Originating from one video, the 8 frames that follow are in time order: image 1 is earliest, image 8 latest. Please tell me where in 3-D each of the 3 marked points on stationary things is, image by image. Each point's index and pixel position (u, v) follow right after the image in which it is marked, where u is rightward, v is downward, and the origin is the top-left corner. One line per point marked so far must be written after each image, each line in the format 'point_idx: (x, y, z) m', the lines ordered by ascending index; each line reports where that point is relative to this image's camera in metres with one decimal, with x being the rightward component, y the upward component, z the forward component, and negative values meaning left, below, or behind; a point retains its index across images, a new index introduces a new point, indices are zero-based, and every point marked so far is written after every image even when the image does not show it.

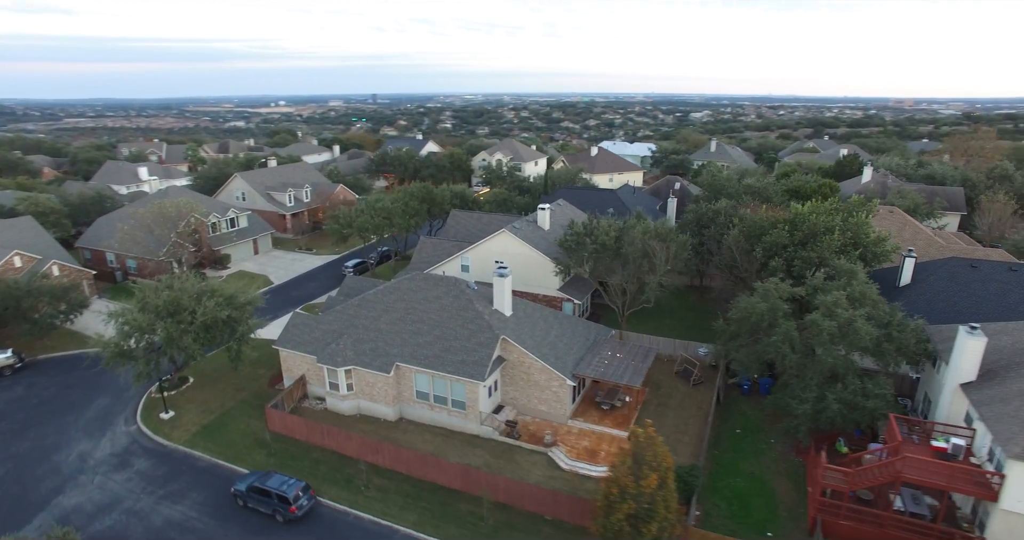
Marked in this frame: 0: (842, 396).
0: (+11.6, -4.4, +19.5) m
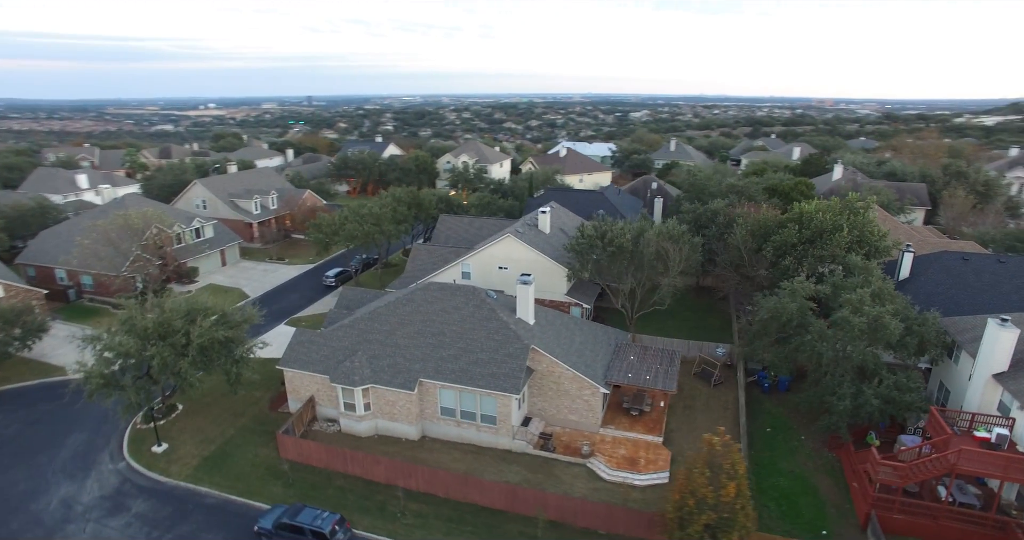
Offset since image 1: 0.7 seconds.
0: (+13.1, -4.3, +19.8) m
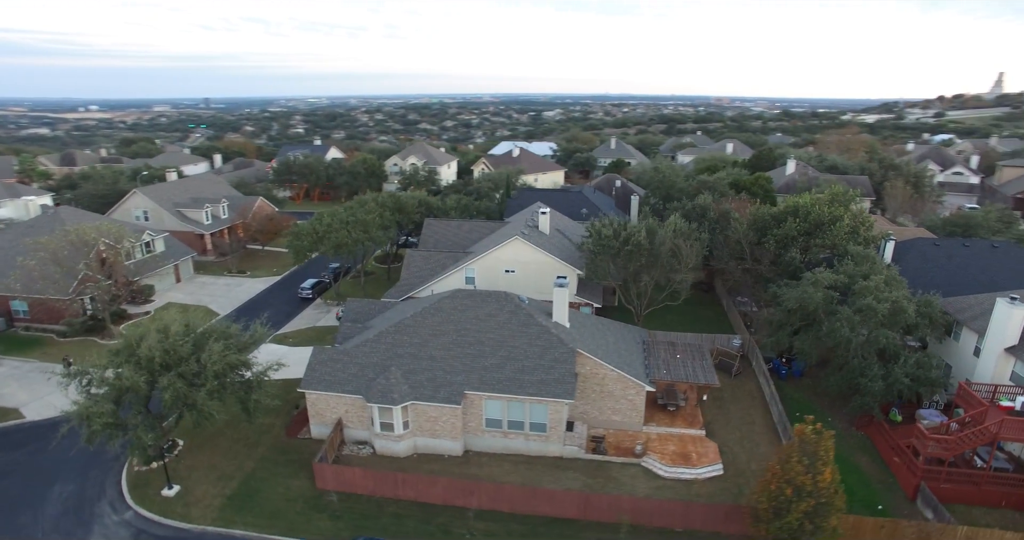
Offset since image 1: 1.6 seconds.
0: (+15.1, -3.8, +21.3) m
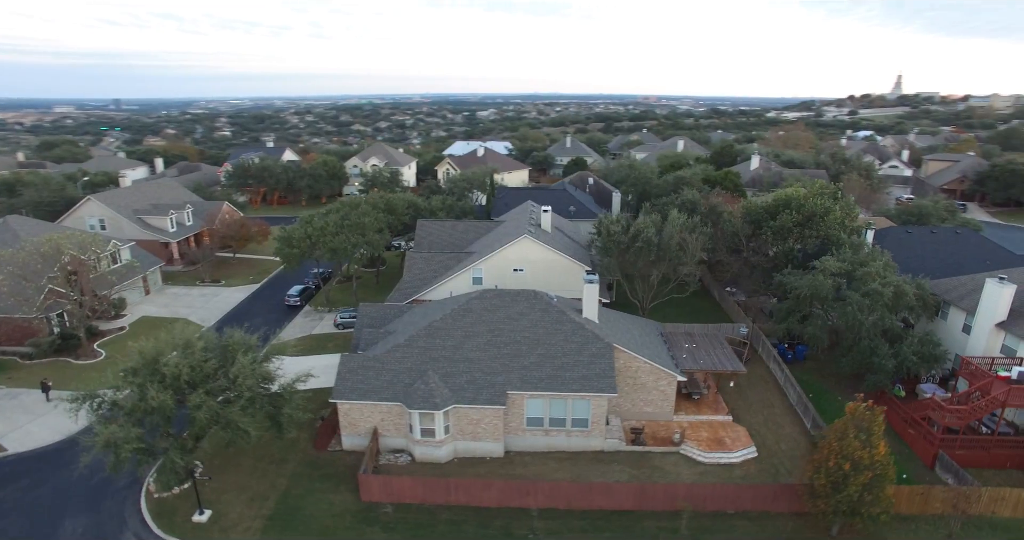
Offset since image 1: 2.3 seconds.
0: (+16.6, -3.2, +23.0) m
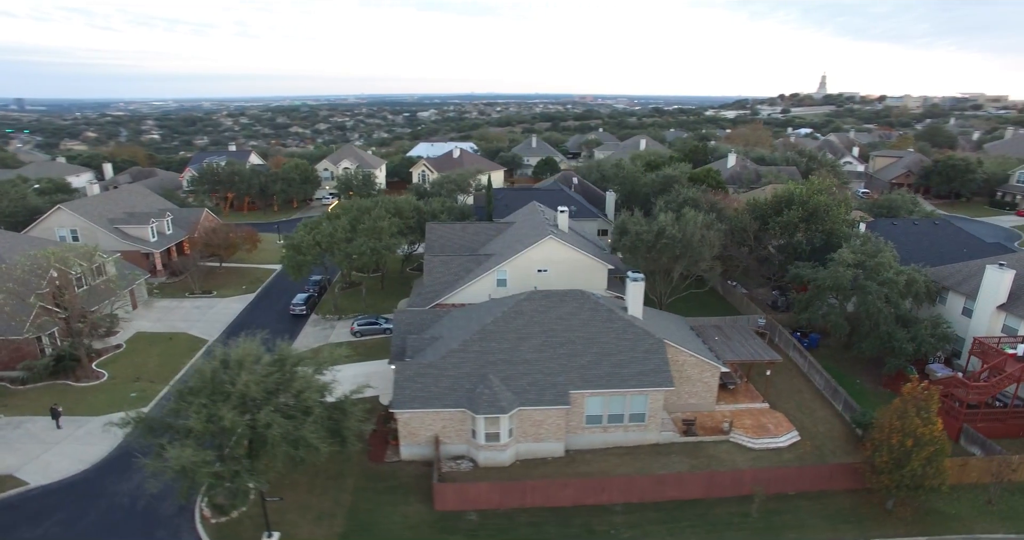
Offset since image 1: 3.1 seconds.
0: (+18.6, -2.7, +24.9) m
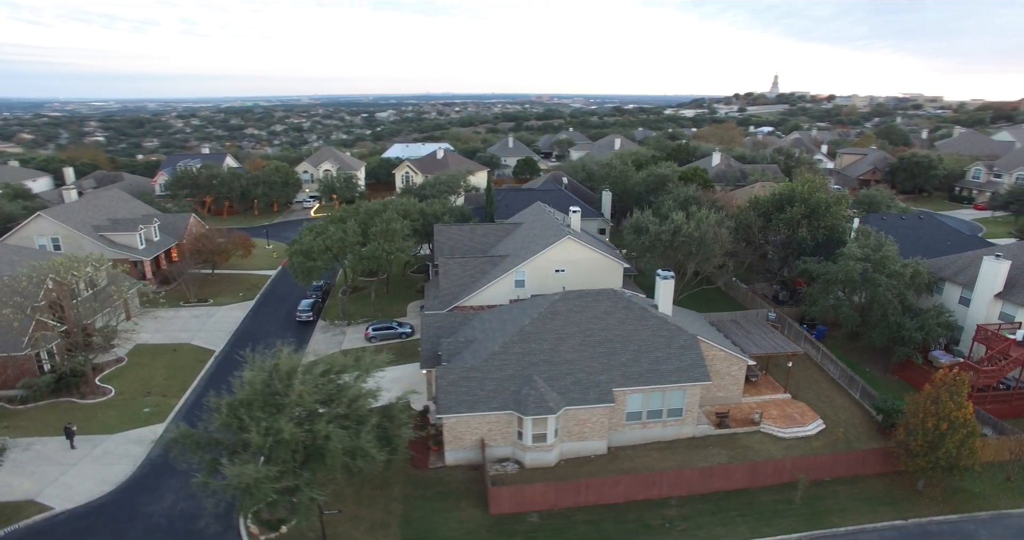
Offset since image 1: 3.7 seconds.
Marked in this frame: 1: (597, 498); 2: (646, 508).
0: (+19.9, -2.4, +26.3) m
1: (+2.9, -8.0, +19.6) m
2: (+4.7, -8.3, +19.7) m
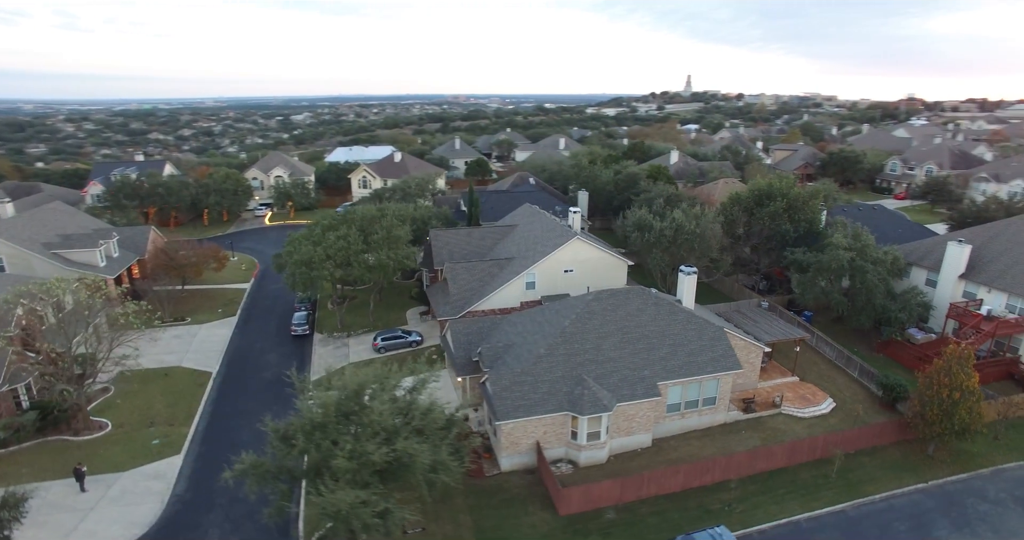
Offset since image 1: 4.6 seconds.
0: (+20.9, -1.6, +29.1) m
1: (+5.2, -7.9, +20.2) m
2: (+7.0, -8.2, +20.5) m
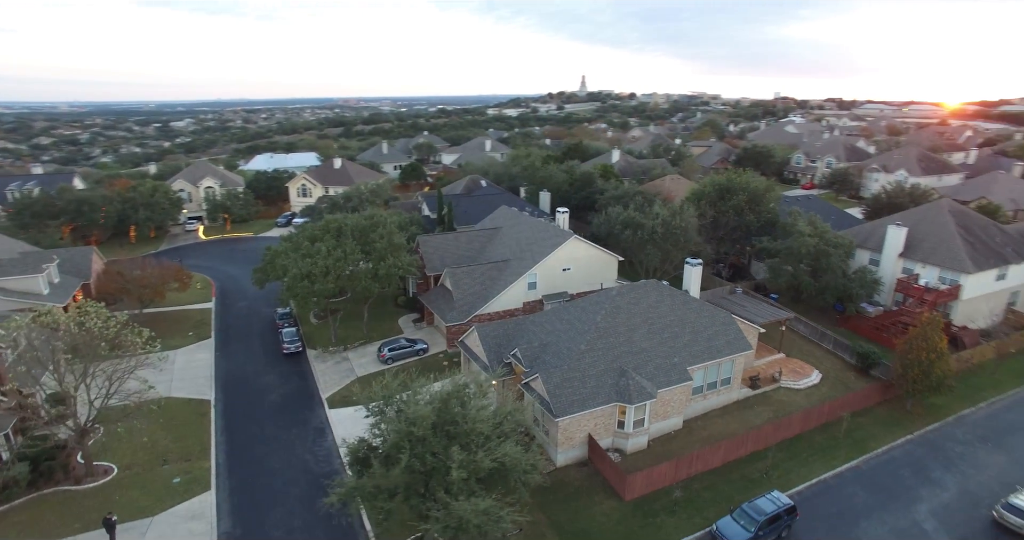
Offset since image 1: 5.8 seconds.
0: (+21.0, -0.5, +33.1) m
1: (+7.5, -7.6, +21.7) m
2: (+9.2, -7.8, +22.3) m
